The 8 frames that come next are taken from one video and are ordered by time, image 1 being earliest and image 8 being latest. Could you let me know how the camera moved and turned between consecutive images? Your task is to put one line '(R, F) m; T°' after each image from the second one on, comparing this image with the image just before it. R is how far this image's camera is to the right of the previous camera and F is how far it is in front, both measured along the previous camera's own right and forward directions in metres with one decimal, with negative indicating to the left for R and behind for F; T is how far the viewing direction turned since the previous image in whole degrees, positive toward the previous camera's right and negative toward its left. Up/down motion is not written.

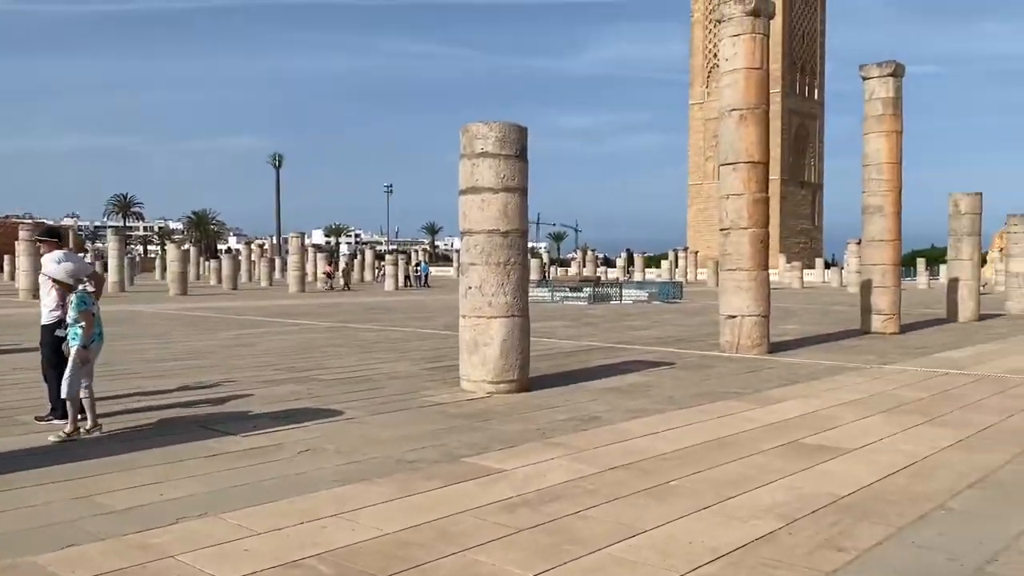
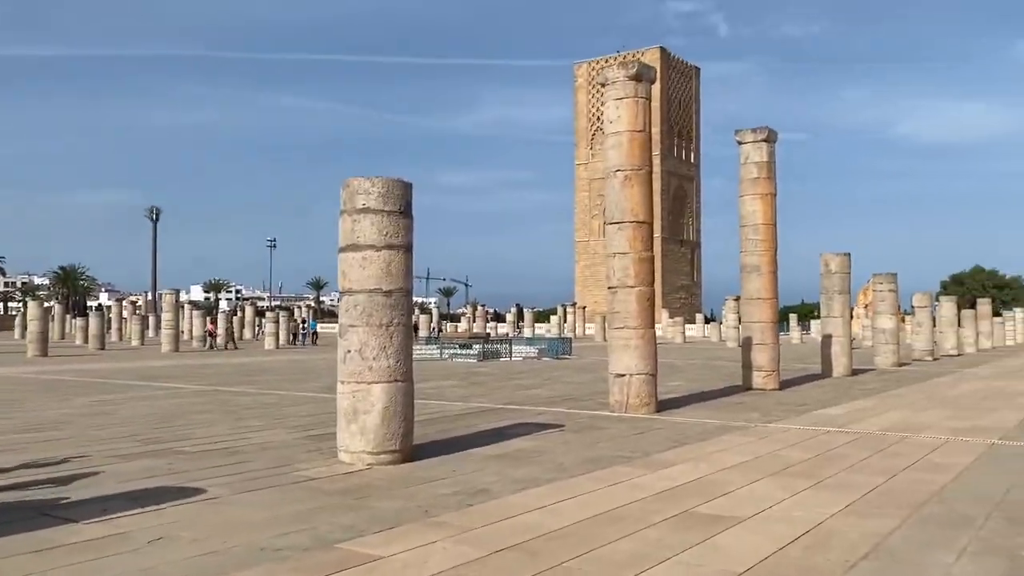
(+0.1, +0.3) m; +7°
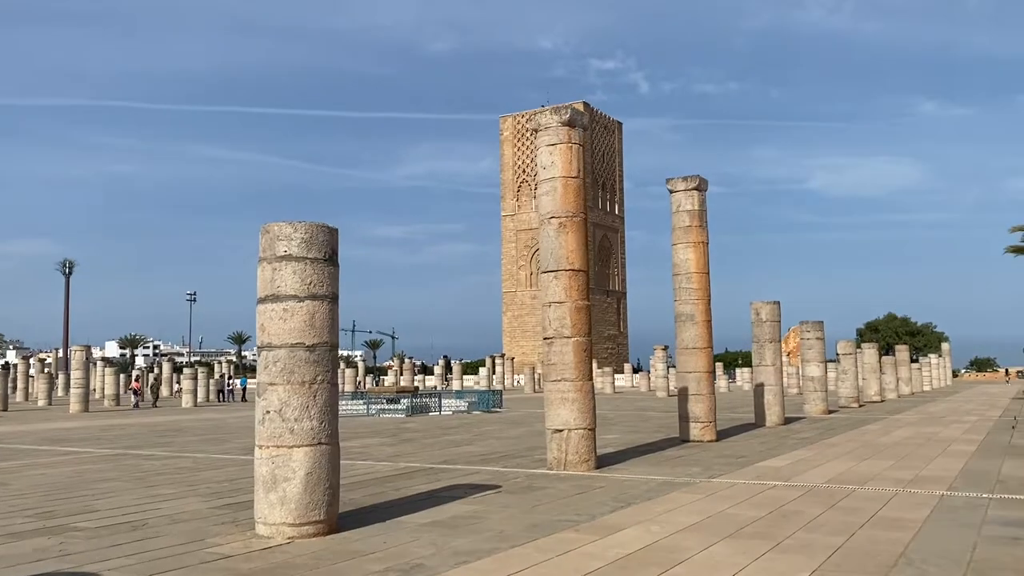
(-0.1, +0.5) m; +5°
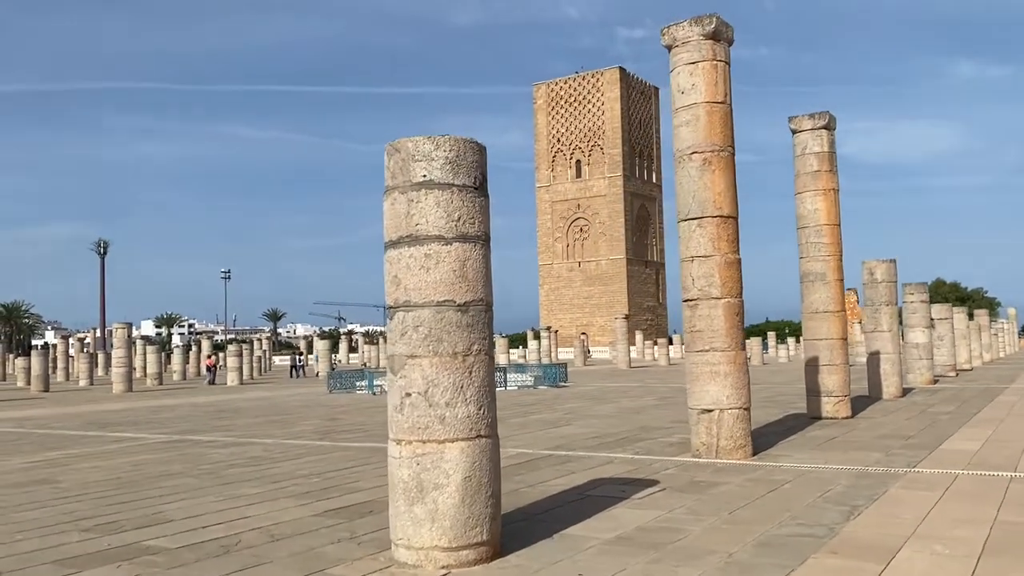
(-1.1, +1.9) m; -2°
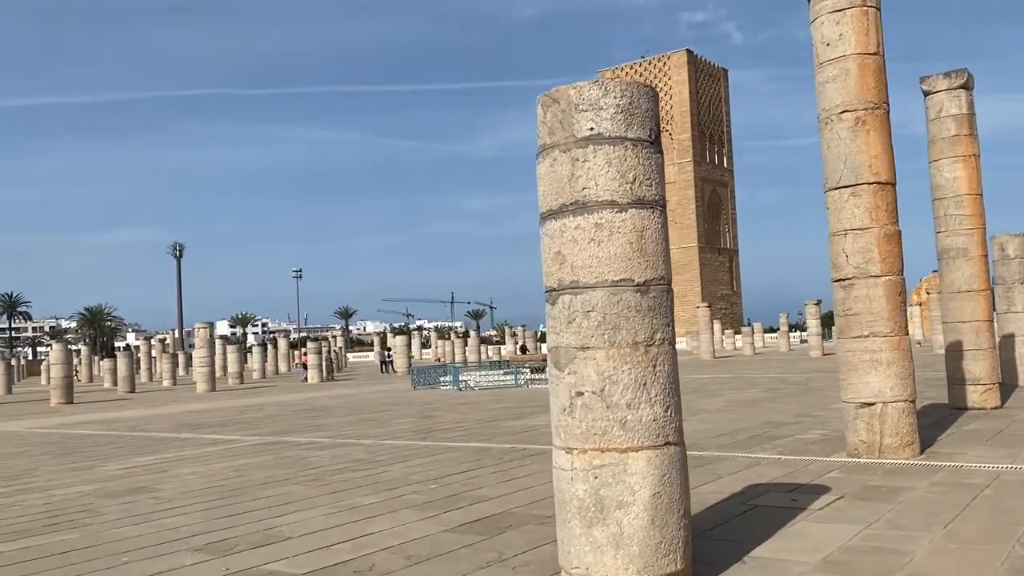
(-0.6, +0.9) m; -4°
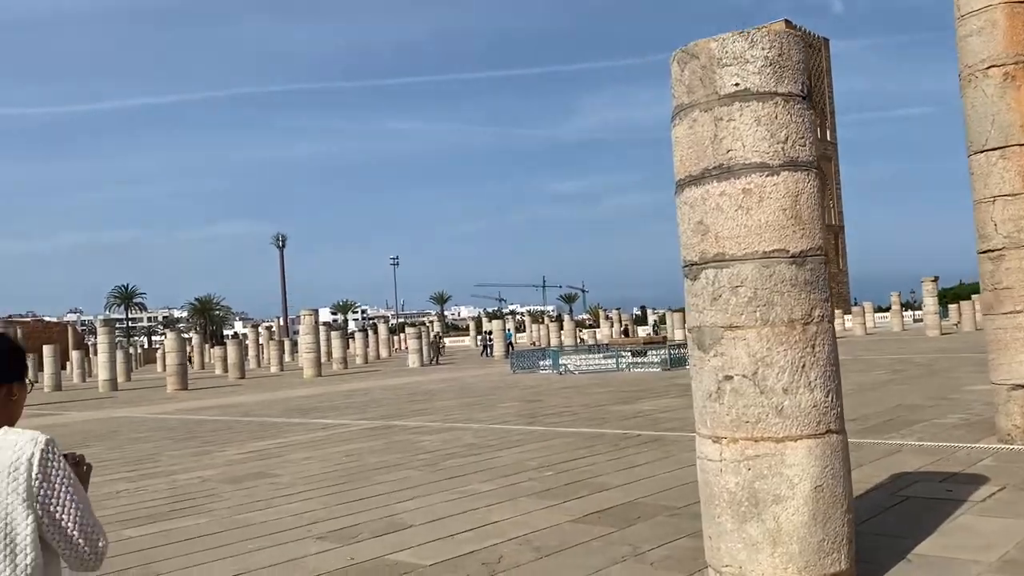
(-0.2, +0.3) m; -6°
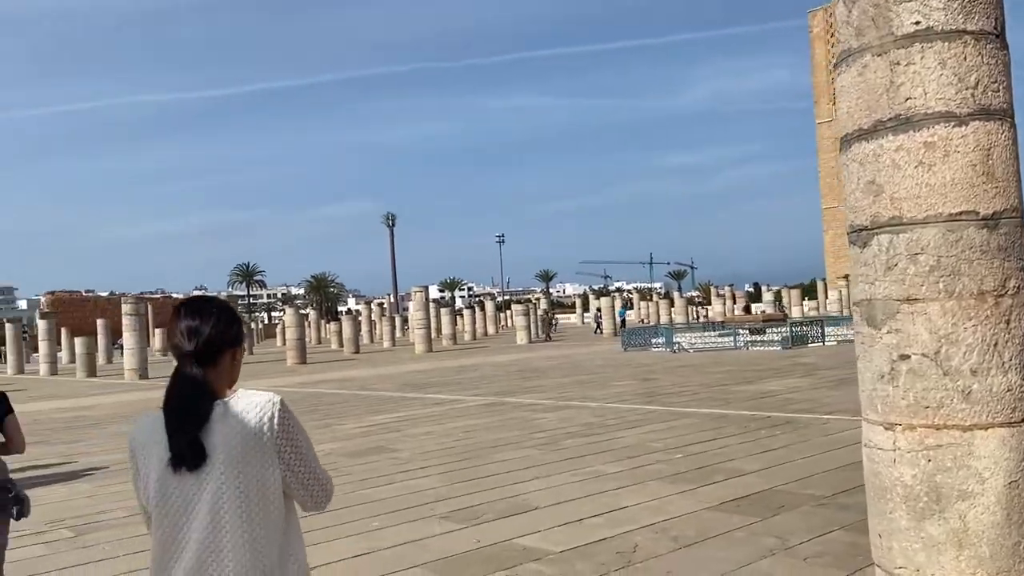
(-0.2, +0.3) m; -7°
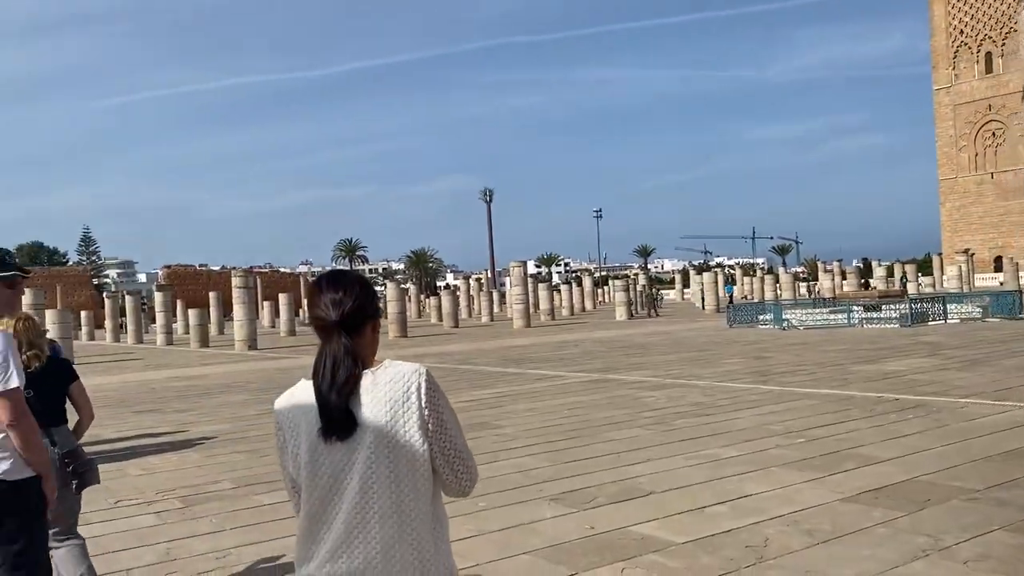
(-0.1, +0.3) m; -6°
